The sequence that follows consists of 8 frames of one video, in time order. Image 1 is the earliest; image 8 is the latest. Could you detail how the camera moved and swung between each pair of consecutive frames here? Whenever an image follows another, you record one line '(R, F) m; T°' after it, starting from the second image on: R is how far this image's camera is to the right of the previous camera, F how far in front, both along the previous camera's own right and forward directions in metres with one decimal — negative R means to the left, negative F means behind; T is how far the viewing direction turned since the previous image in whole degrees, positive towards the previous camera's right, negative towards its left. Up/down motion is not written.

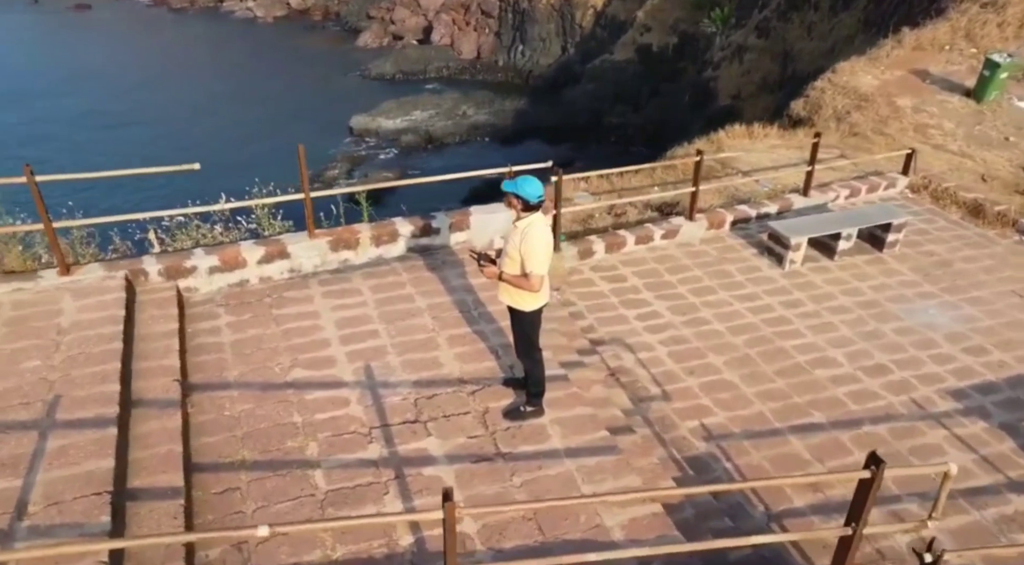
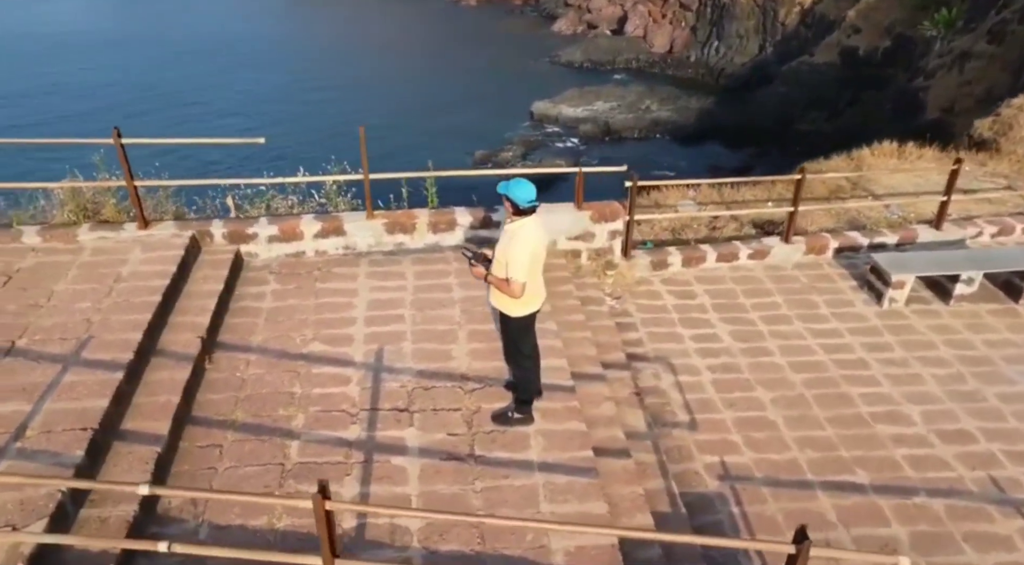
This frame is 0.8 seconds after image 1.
(+0.9, +0.2) m; -12°
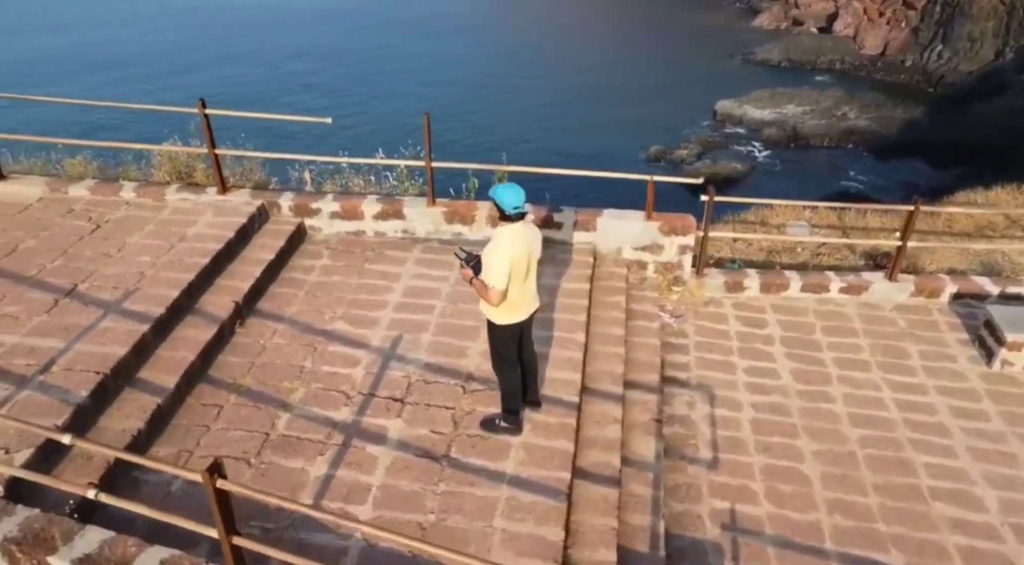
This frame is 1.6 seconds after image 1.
(+0.9, +0.2) m; -12°
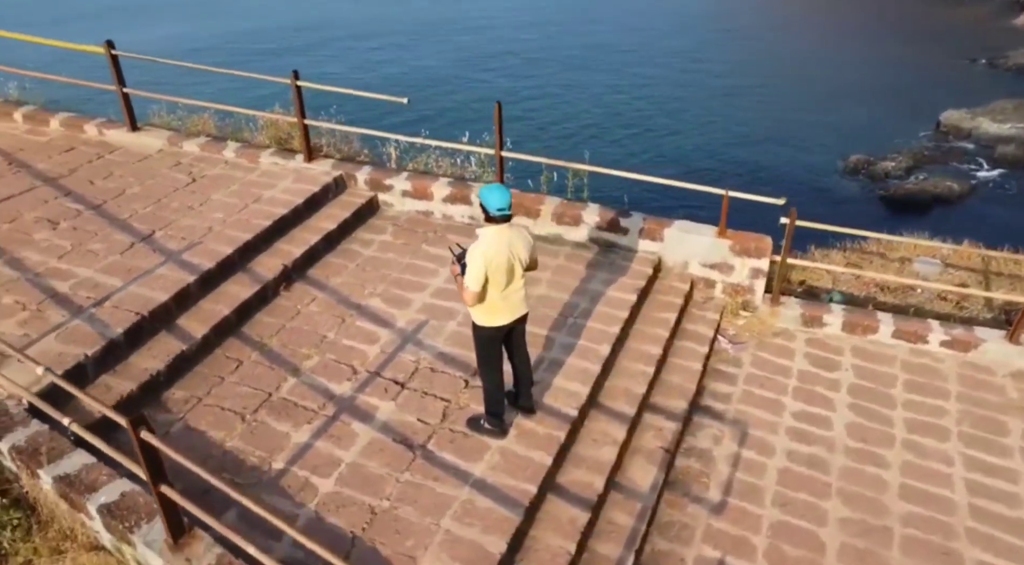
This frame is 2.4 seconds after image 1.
(+0.9, +0.2) m; -13°
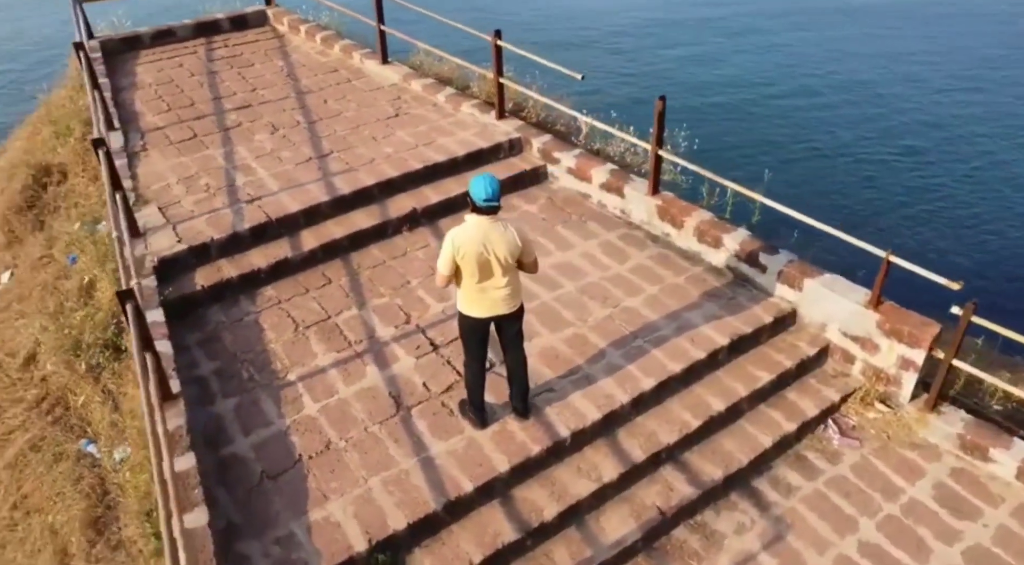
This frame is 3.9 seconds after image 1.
(+1.7, +0.6) m; -26°
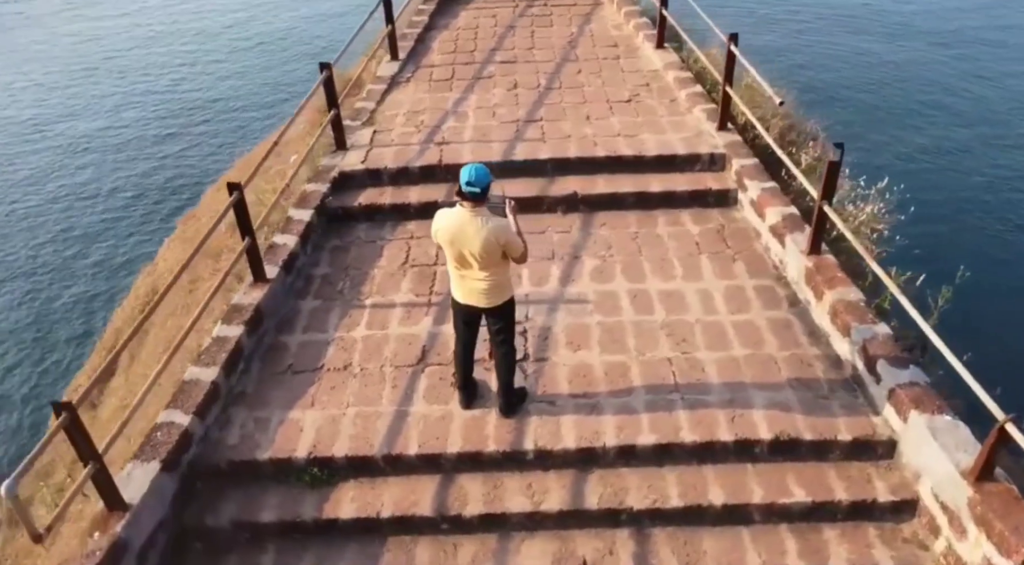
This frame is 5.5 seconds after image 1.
(+1.8, +0.5) m; -28°
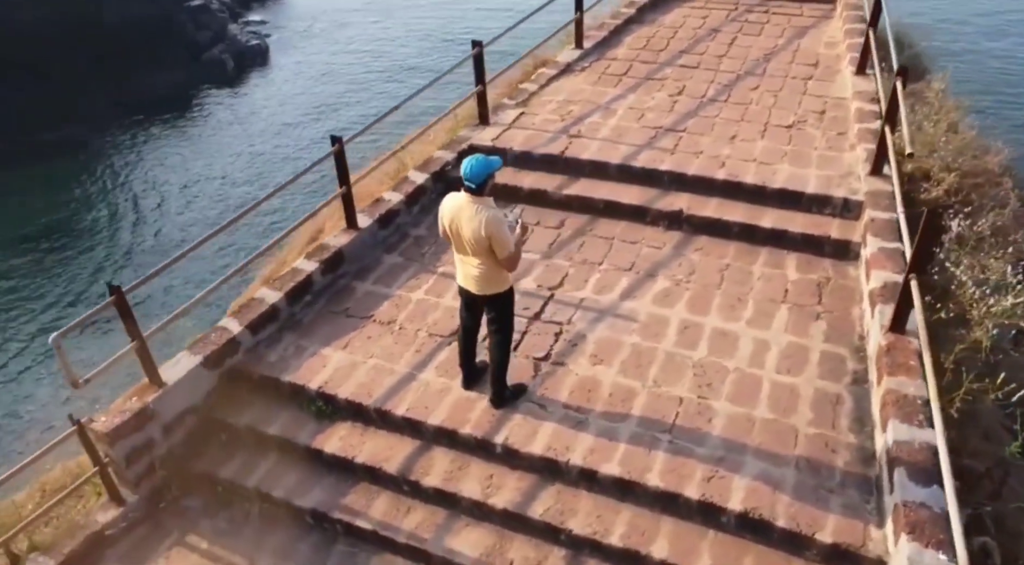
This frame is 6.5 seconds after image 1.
(+1.3, +0.2) m; -19°
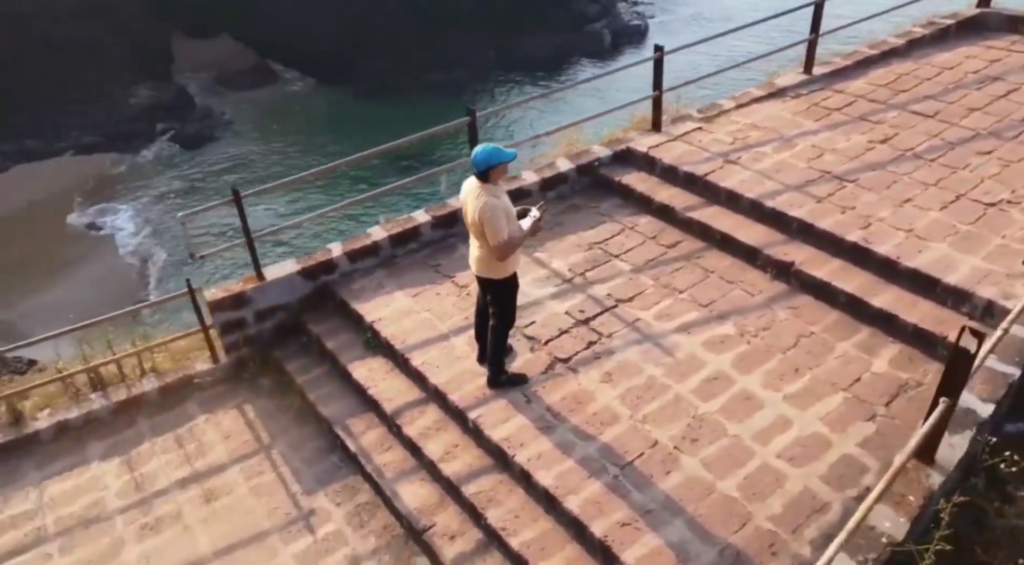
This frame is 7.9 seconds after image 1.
(+1.6, +0.2) m; -23°
